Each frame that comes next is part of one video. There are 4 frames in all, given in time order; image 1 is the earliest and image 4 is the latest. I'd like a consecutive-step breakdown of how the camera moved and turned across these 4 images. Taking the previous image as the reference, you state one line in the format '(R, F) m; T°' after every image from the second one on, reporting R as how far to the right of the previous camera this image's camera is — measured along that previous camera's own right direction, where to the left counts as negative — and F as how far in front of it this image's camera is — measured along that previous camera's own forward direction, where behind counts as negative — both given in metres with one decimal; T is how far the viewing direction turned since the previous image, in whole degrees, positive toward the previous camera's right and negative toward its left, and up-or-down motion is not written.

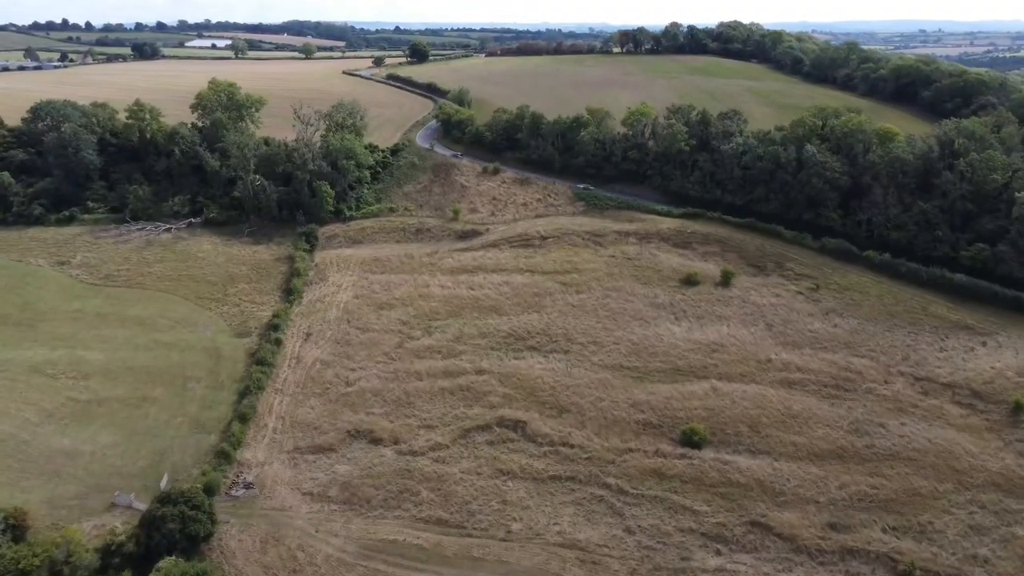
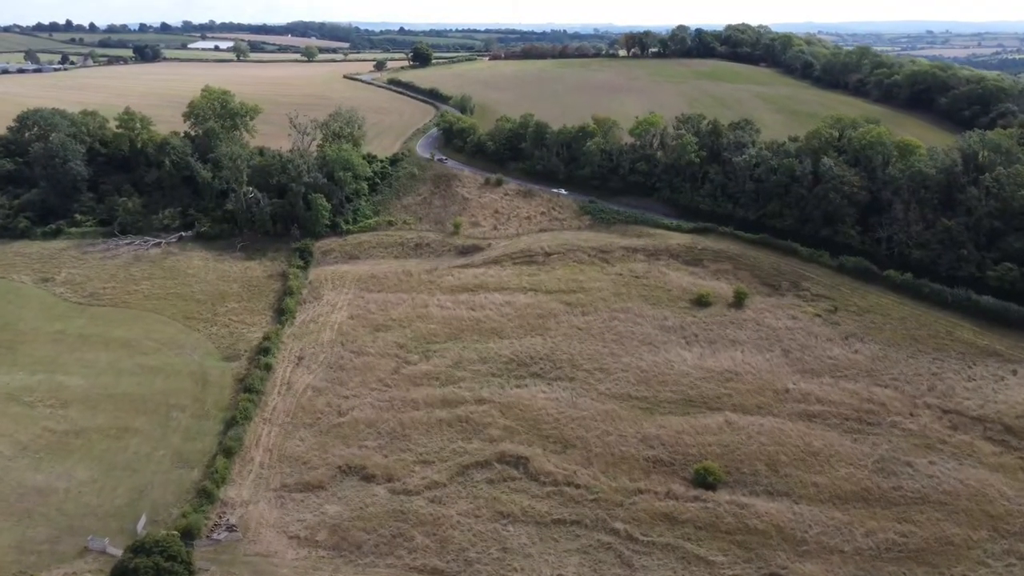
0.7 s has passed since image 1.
(+0.1, +1.2) m; 0°
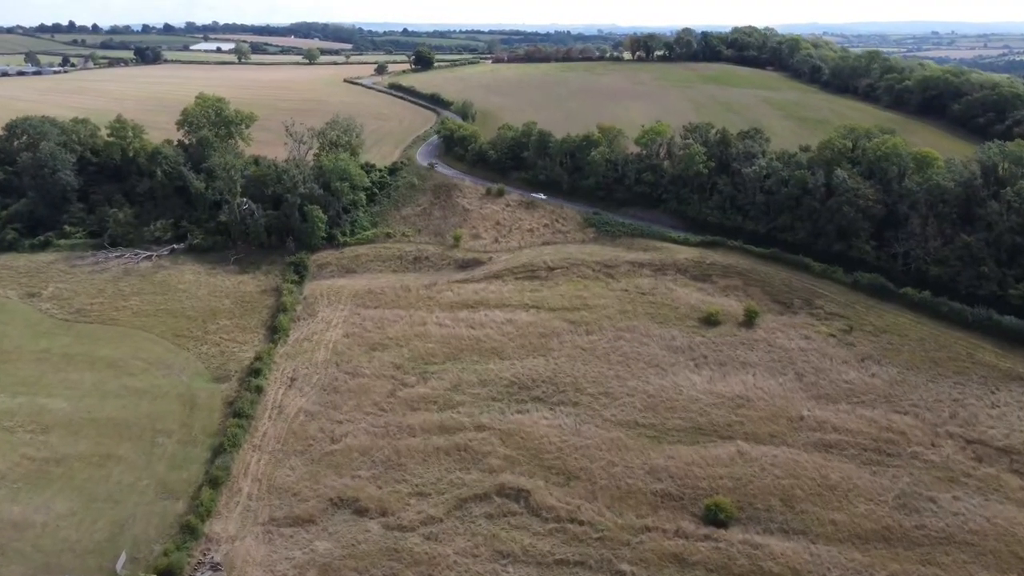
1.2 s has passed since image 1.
(+0.1, +0.9) m; 0°
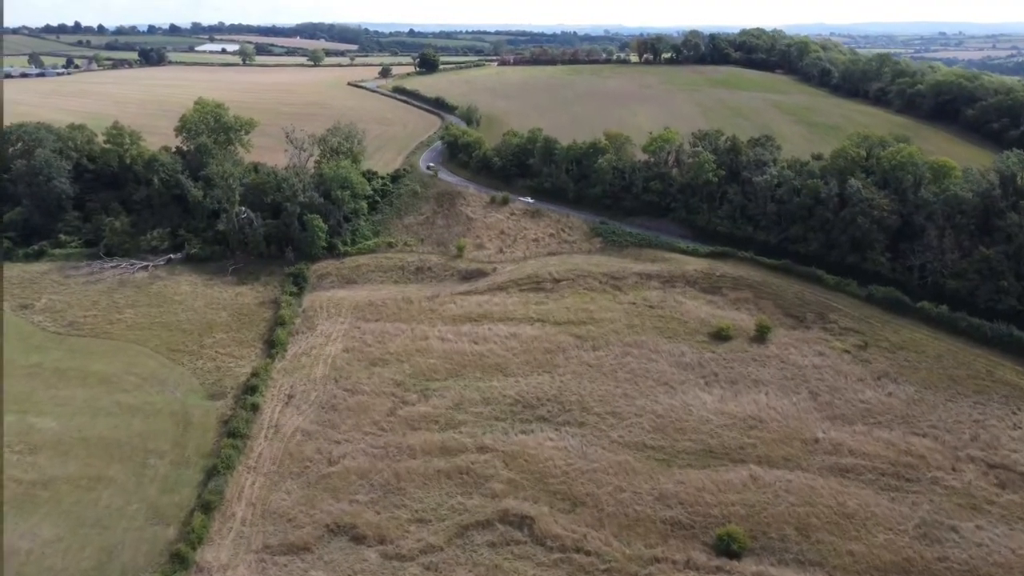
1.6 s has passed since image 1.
(0.0, +0.7) m; 0°
